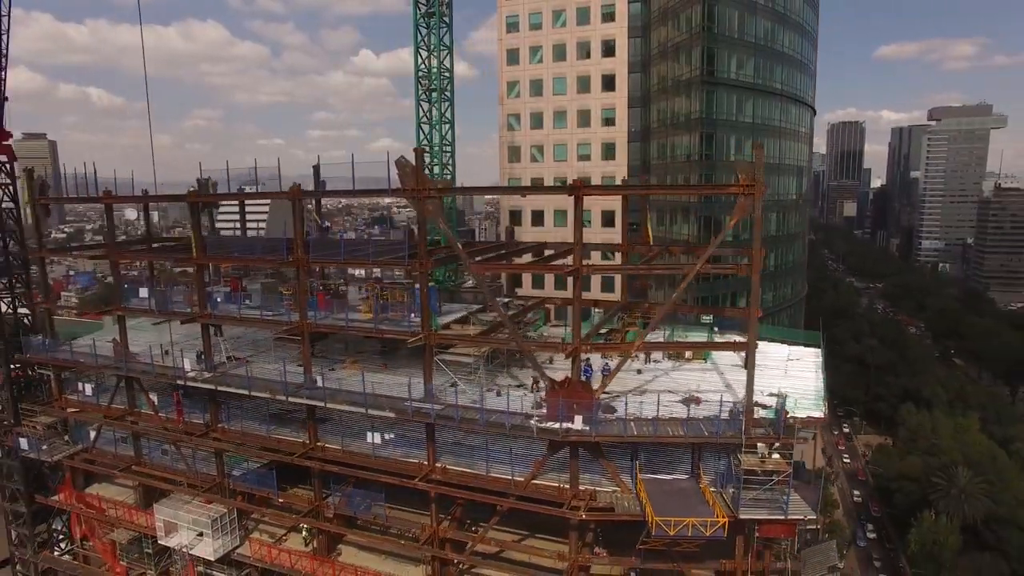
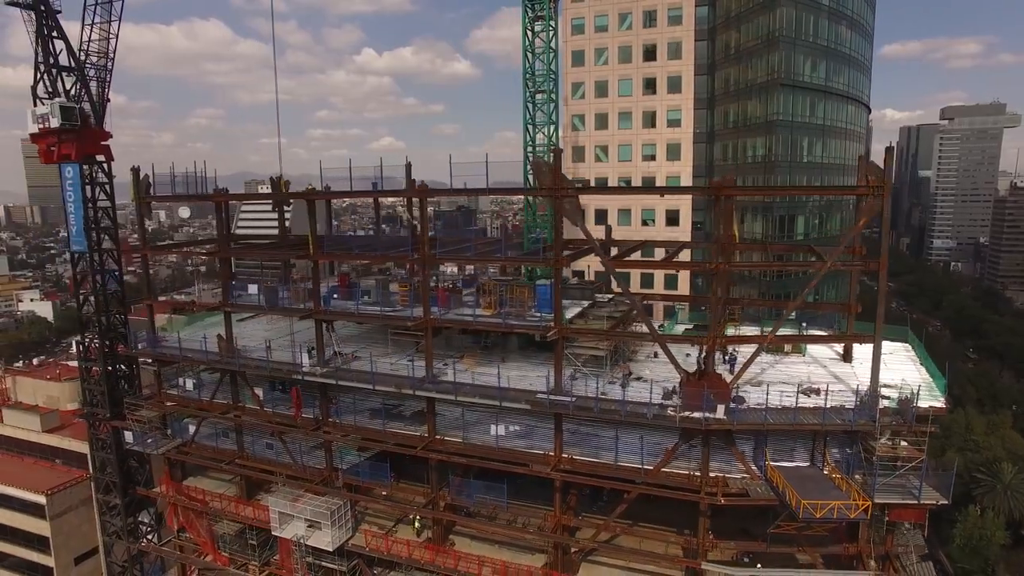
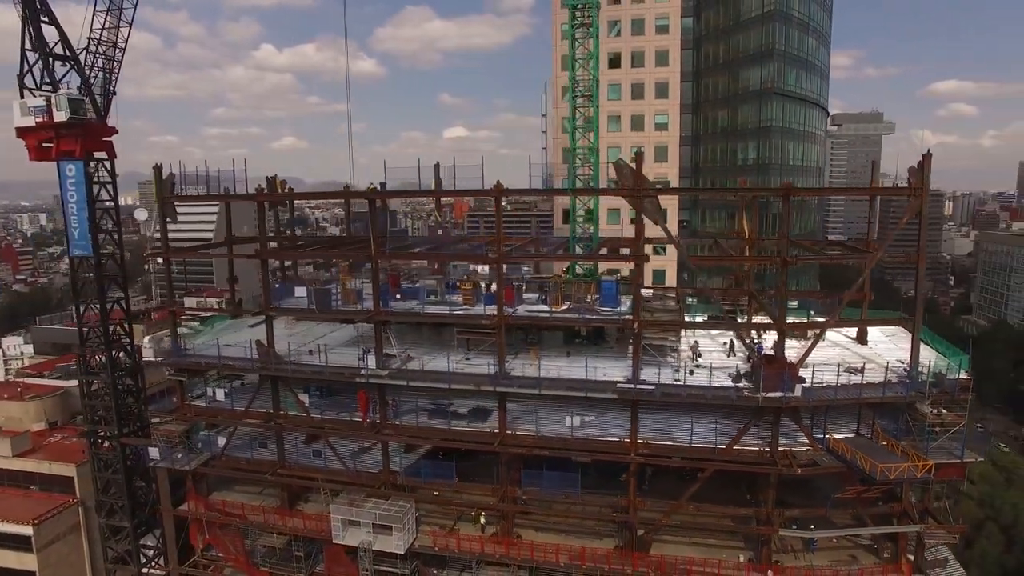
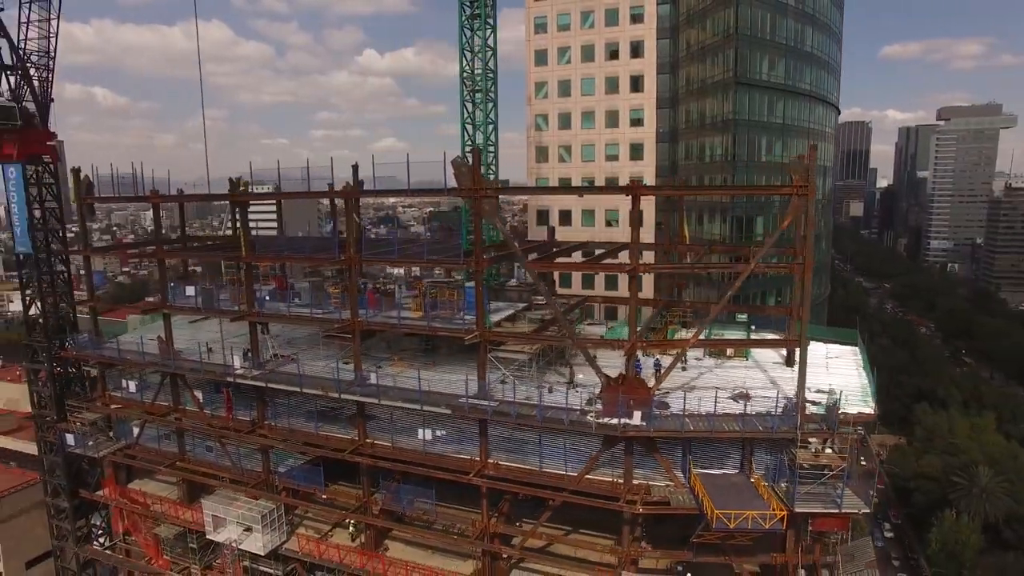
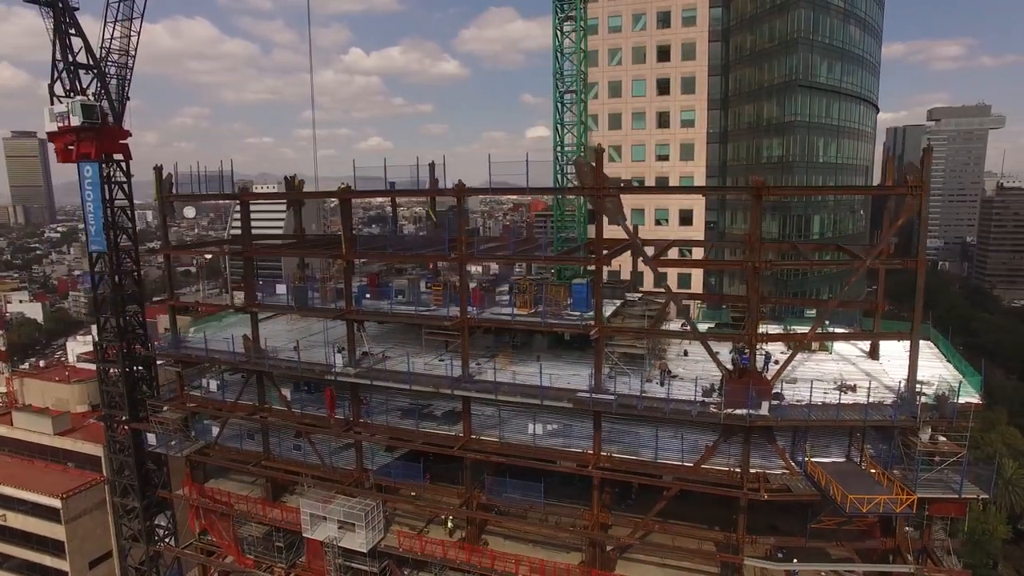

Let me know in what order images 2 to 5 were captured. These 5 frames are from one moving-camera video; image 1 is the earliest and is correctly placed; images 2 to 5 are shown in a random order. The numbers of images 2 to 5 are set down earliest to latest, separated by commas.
4, 2, 5, 3
